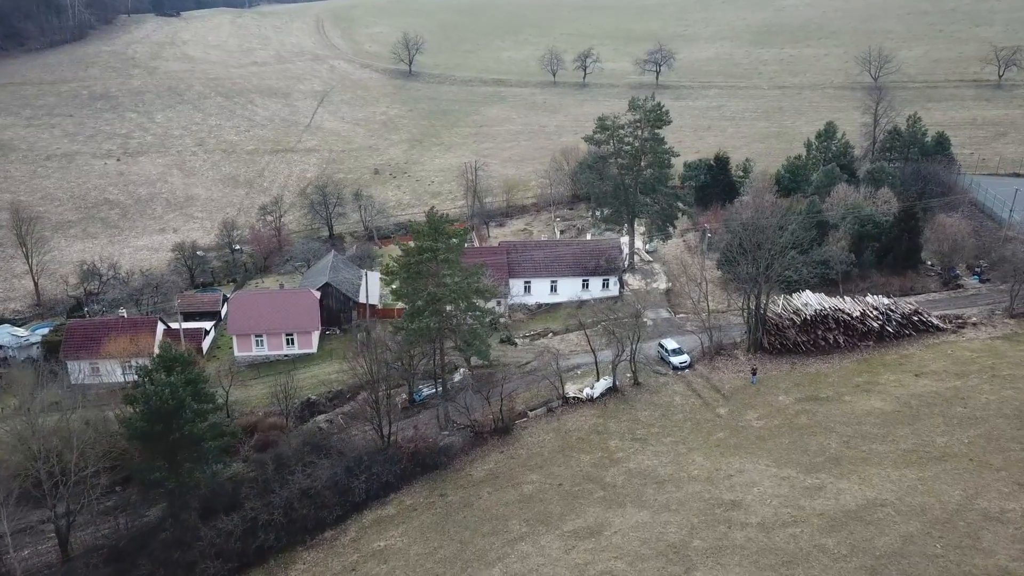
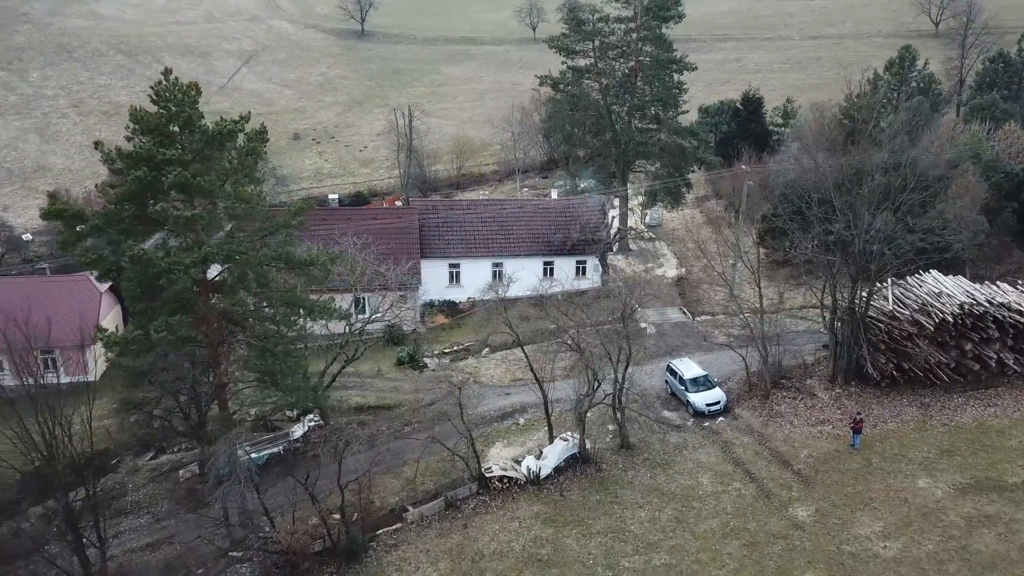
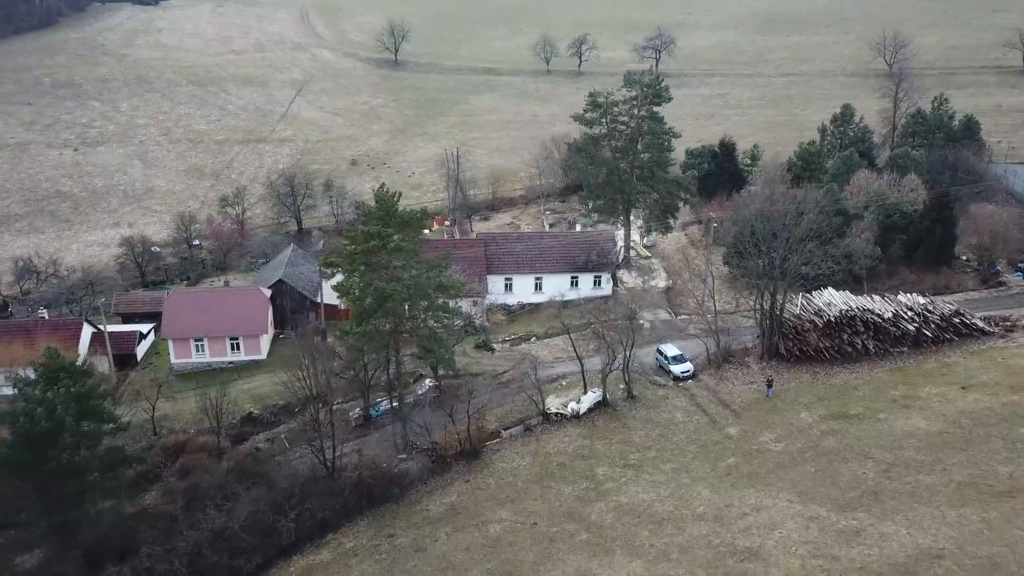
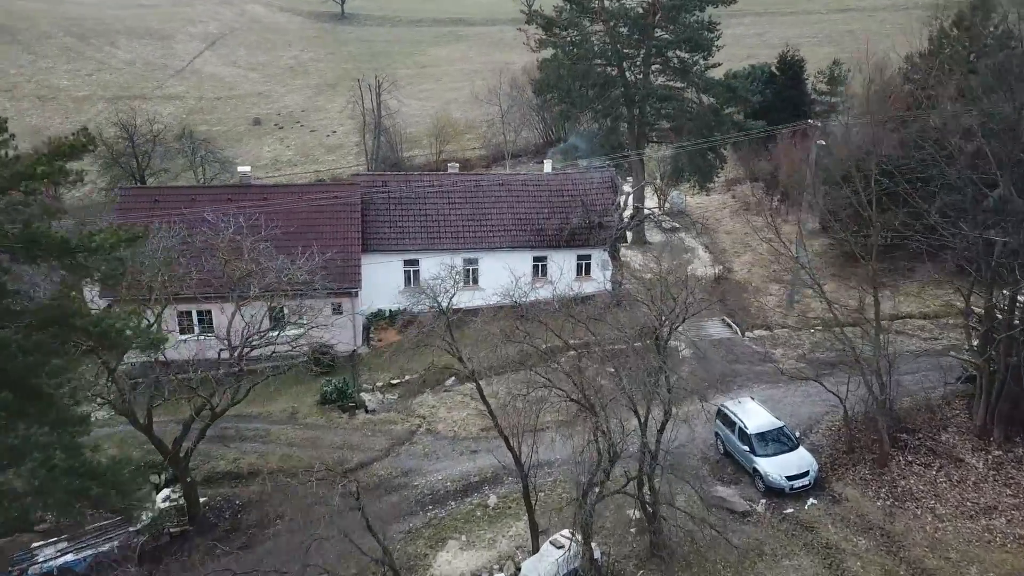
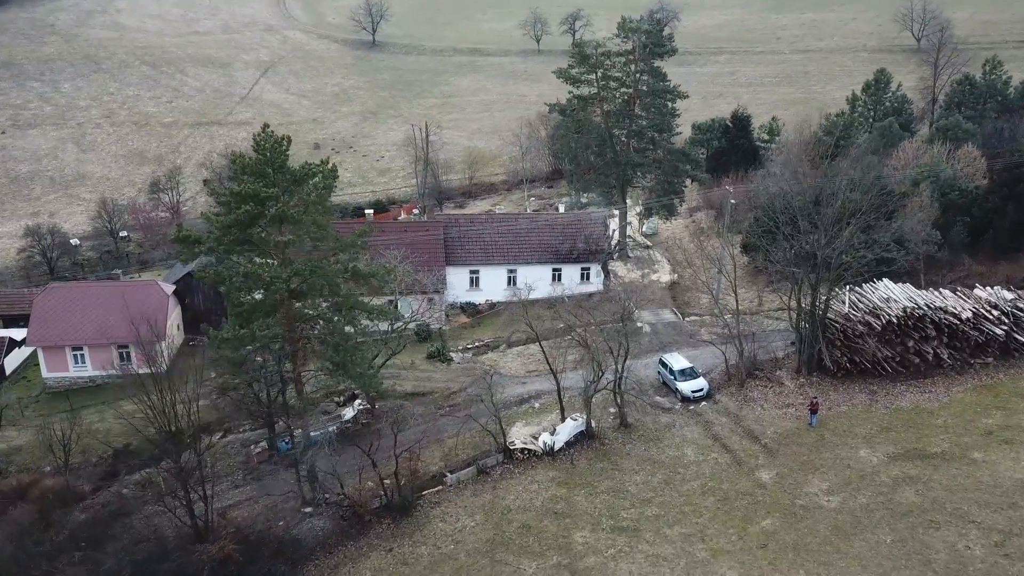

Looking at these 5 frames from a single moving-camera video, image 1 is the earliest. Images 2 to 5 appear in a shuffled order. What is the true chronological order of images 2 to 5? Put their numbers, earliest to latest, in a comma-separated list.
3, 5, 2, 4
